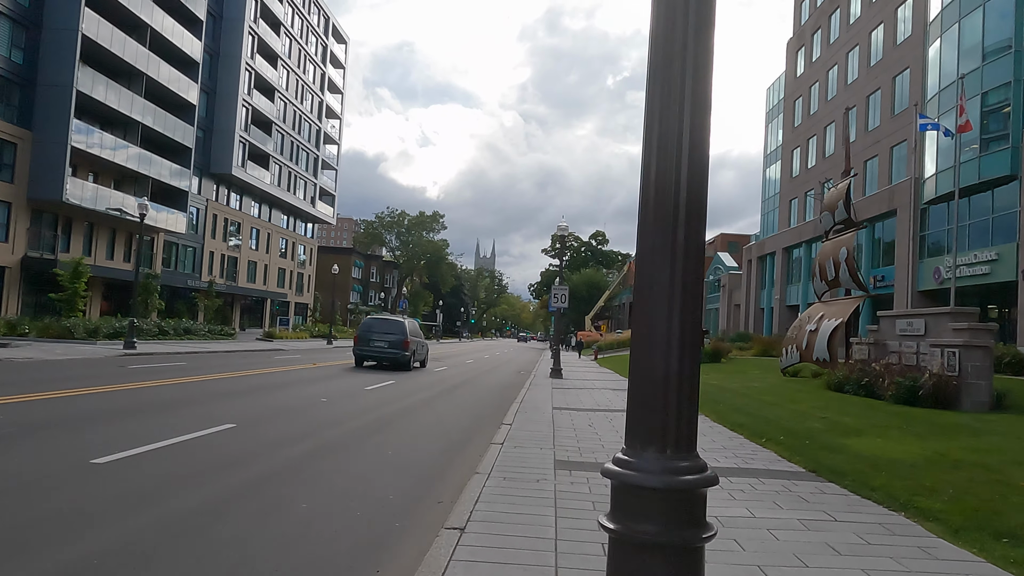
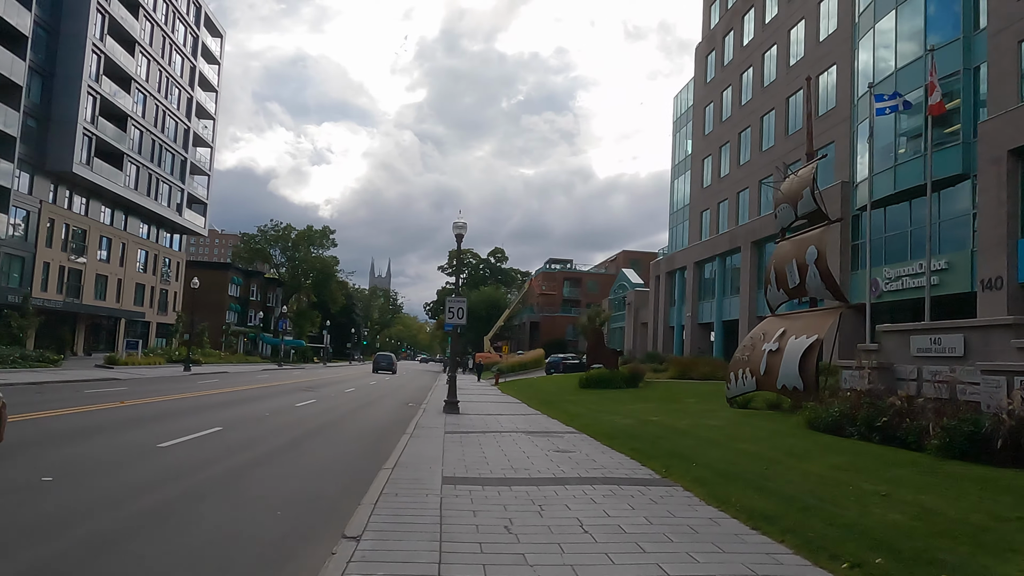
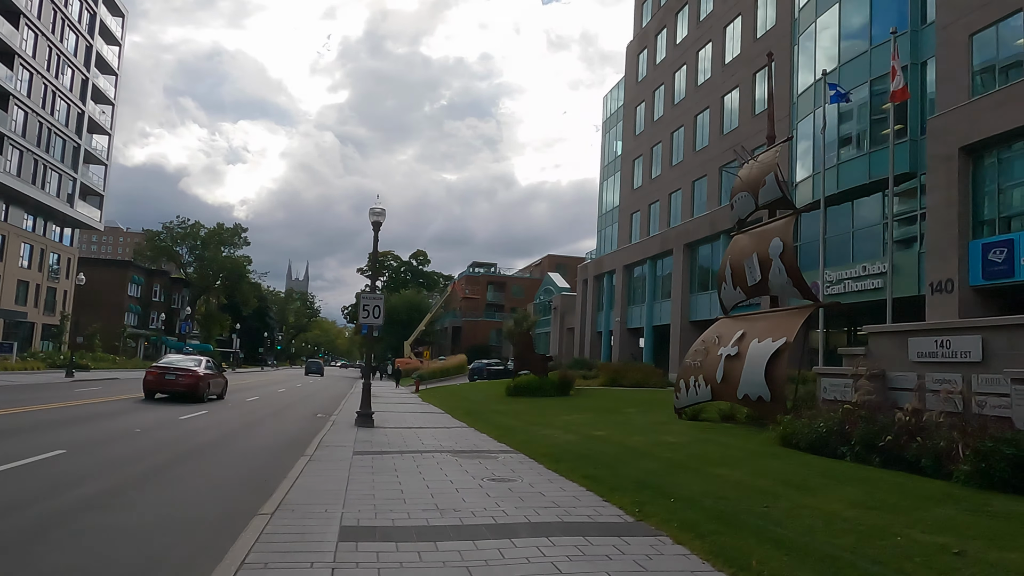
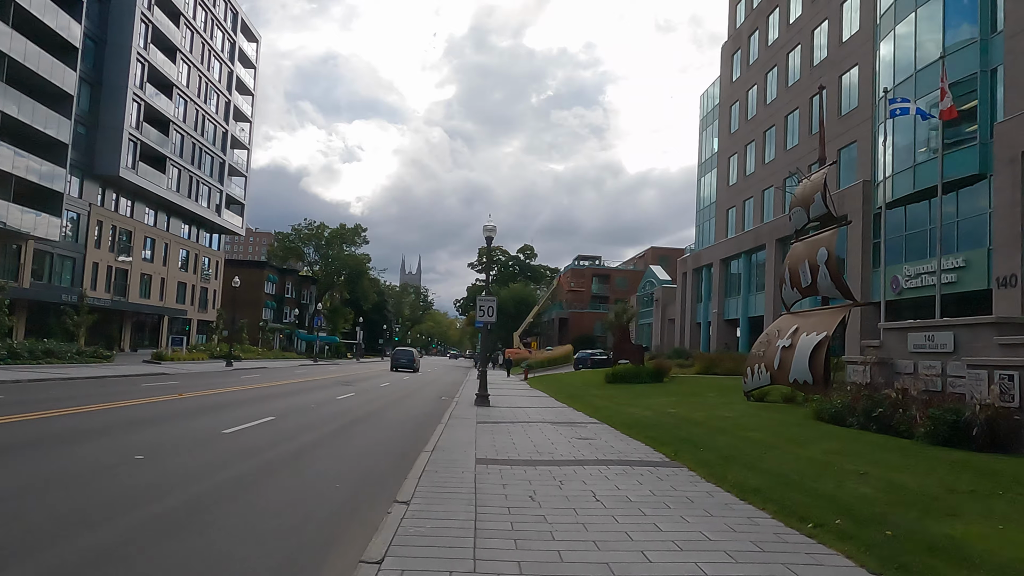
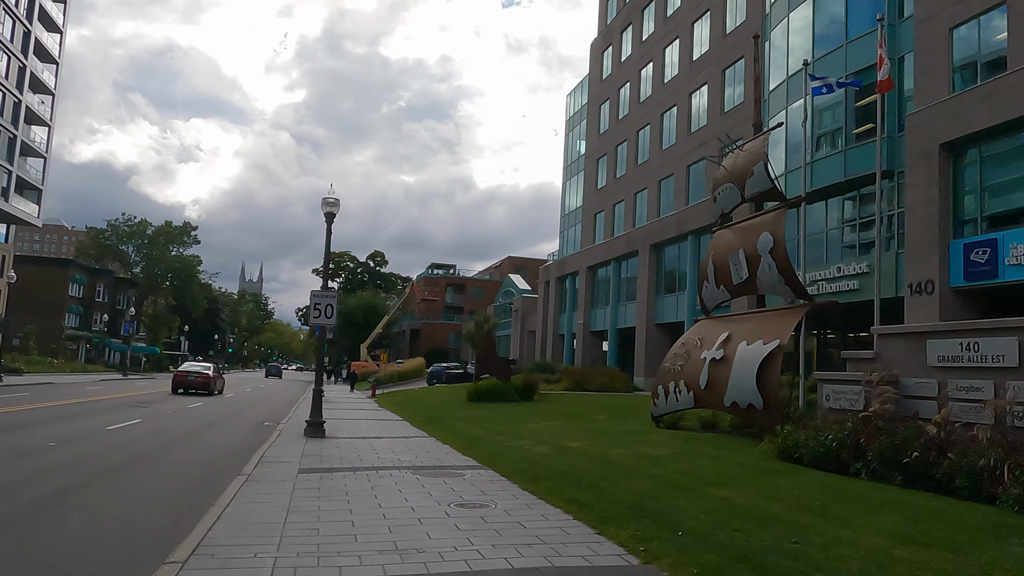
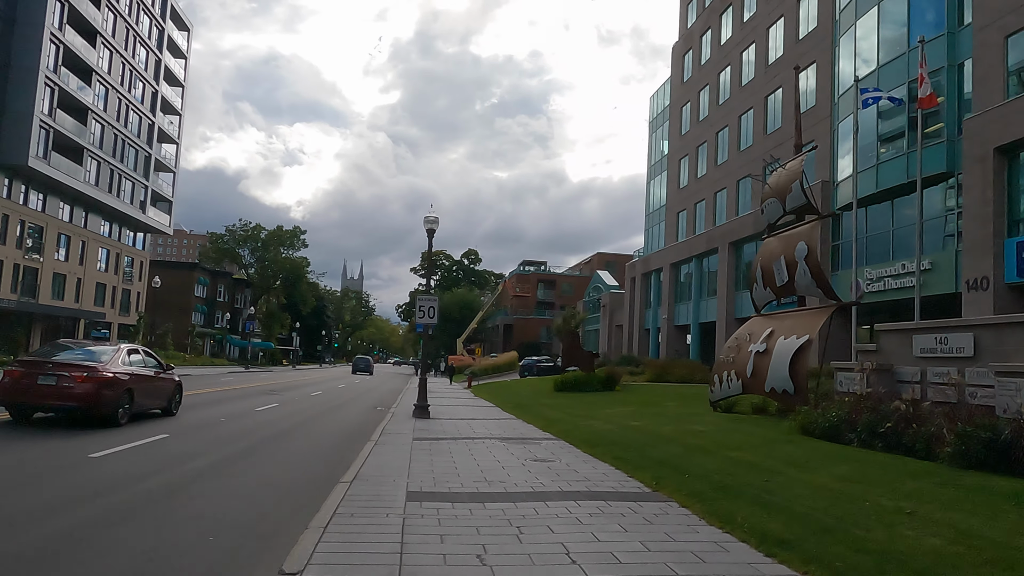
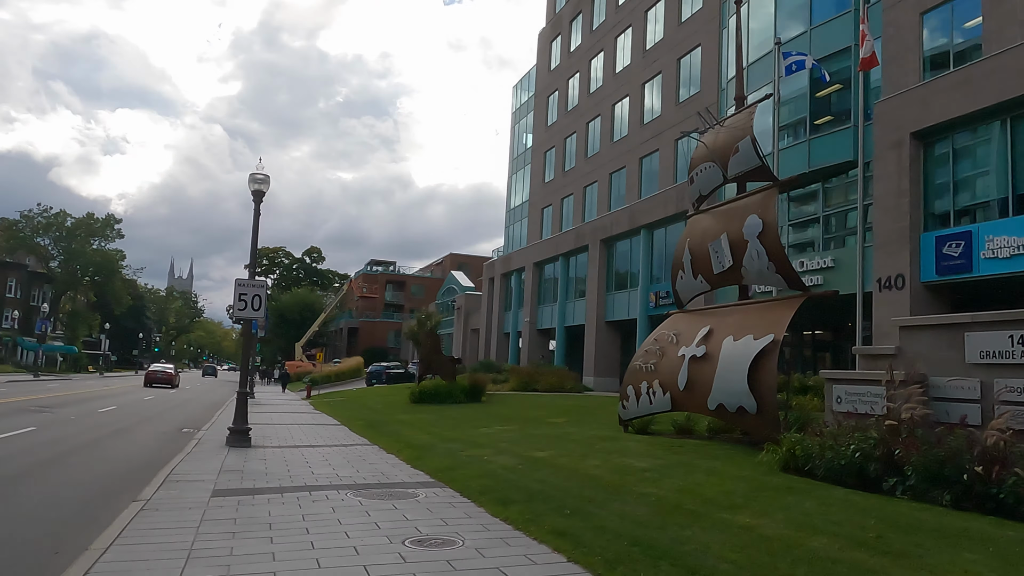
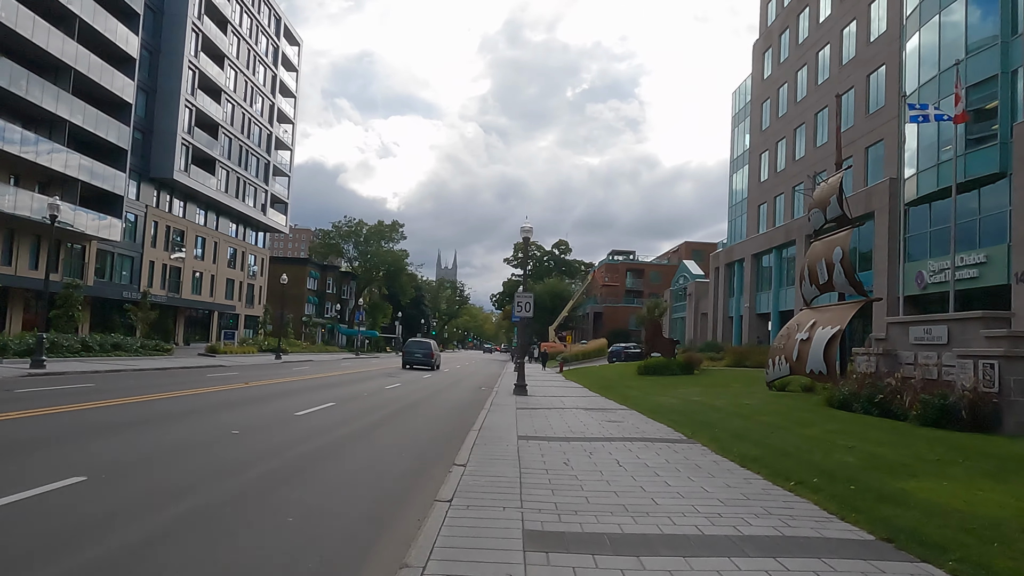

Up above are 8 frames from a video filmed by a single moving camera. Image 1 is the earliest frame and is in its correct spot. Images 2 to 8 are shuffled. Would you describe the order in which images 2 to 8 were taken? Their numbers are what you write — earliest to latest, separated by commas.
8, 4, 2, 6, 3, 5, 7
